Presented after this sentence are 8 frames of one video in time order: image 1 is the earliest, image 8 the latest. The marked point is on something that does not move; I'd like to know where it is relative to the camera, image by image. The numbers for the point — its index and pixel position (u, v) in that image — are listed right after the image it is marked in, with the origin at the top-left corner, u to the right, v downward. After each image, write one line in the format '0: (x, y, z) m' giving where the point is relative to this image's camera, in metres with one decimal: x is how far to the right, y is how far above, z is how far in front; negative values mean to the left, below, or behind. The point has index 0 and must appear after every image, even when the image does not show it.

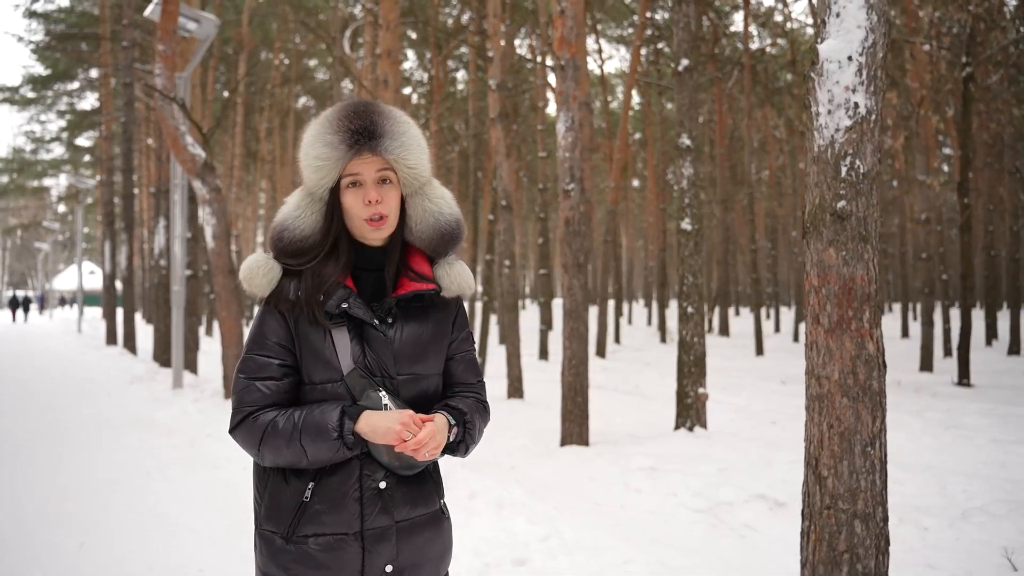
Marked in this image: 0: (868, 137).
0: (+1.5, +0.6, +3.3) m
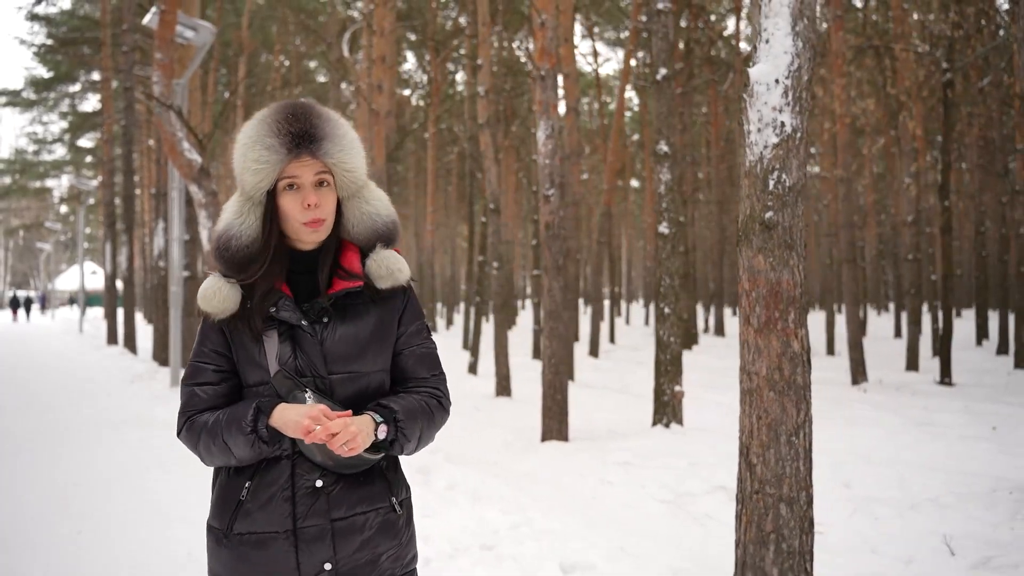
0: (+1.3, +0.6, +3.6) m
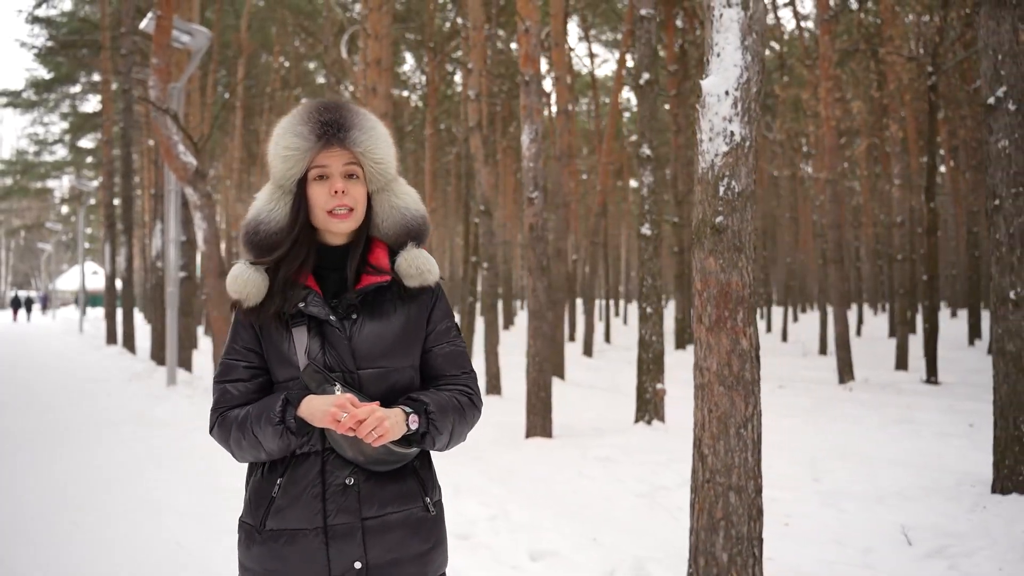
0: (+1.1, +0.6, +3.8) m
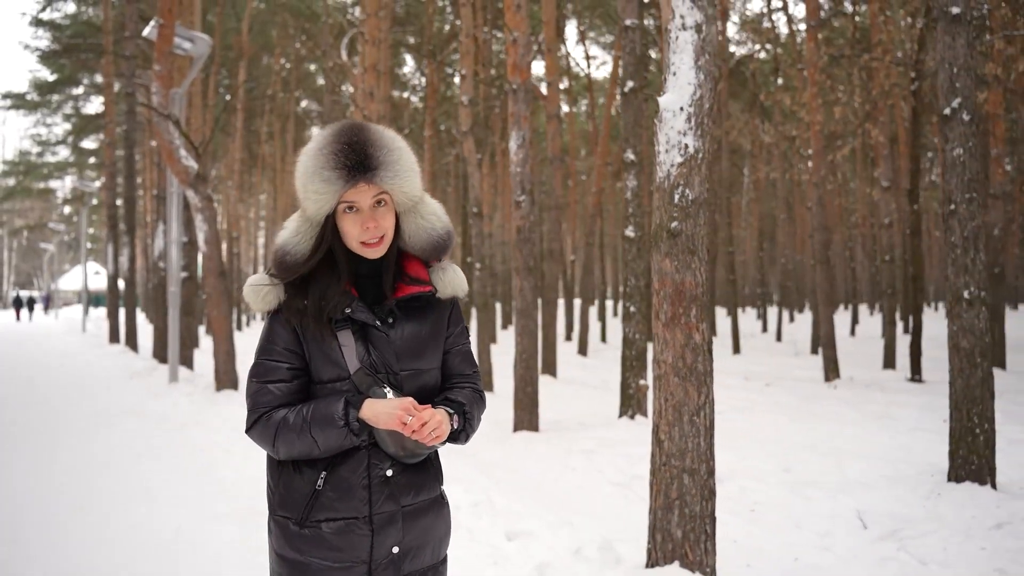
0: (+1.0, +0.6, +4.2) m
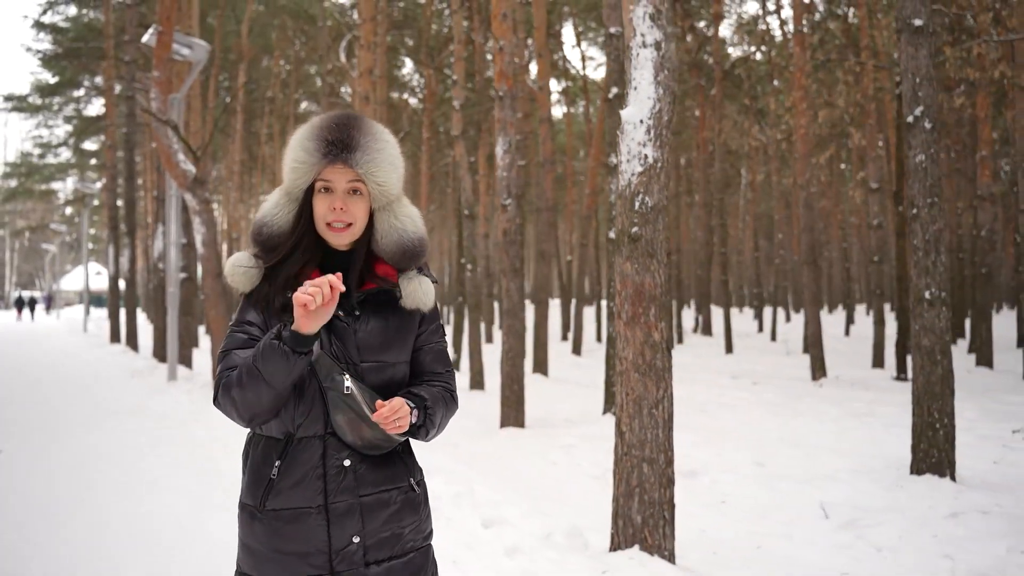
0: (+0.8, +0.6, +4.4) m
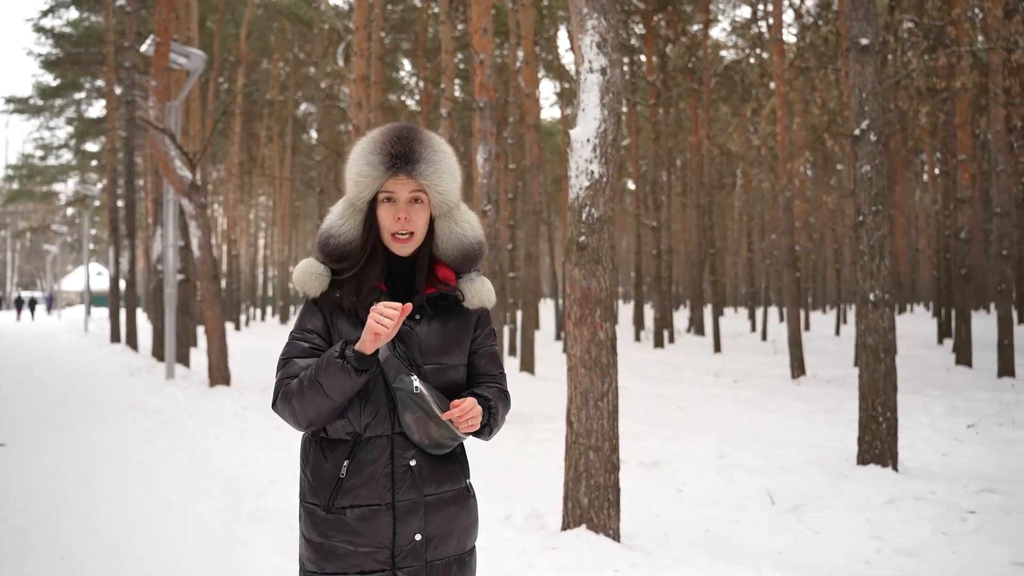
0: (+0.5, +0.6, +4.9) m
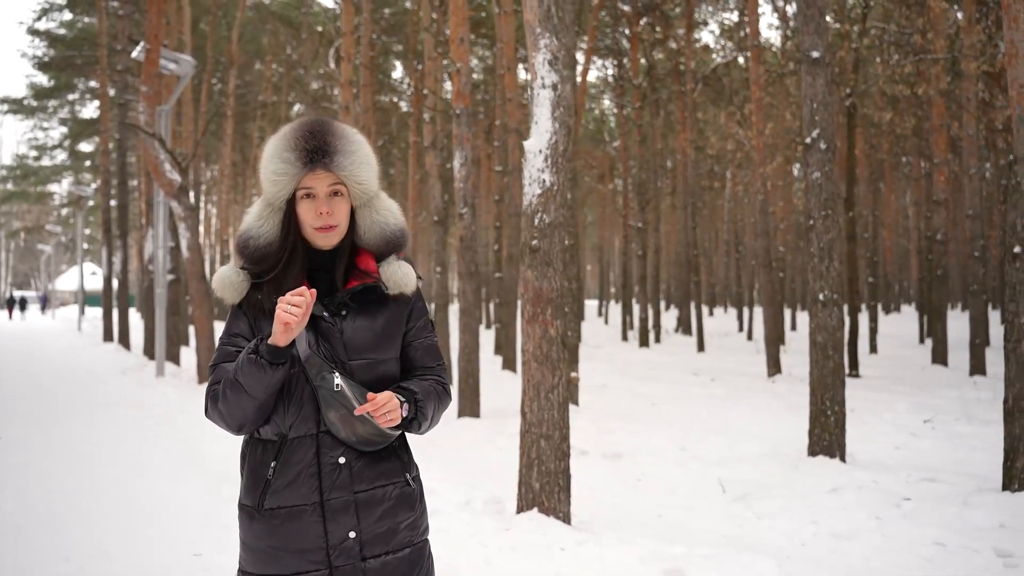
0: (+0.3, +0.6, +5.3) m
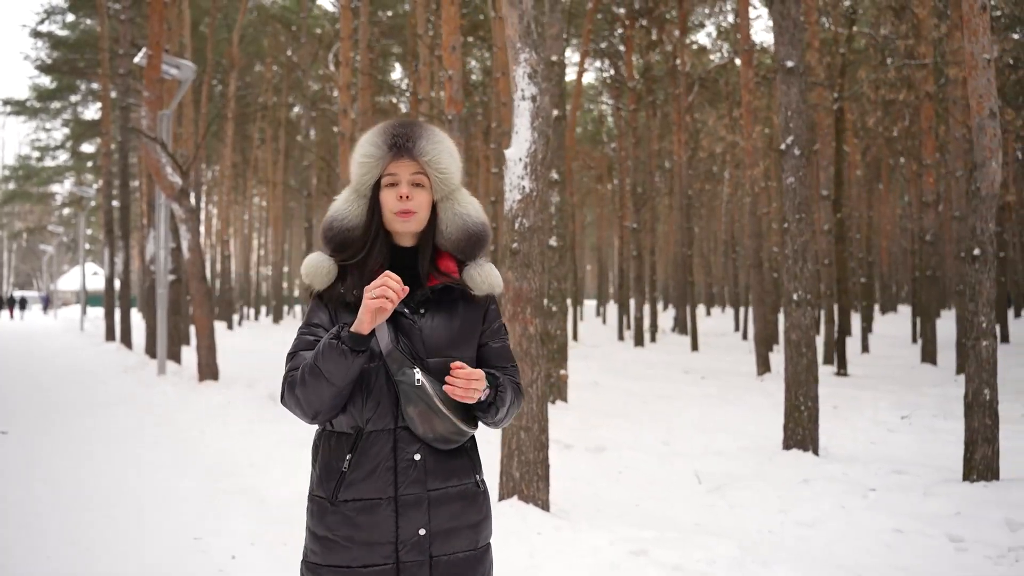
0: (+0.1, +0.6, +5.6) m
